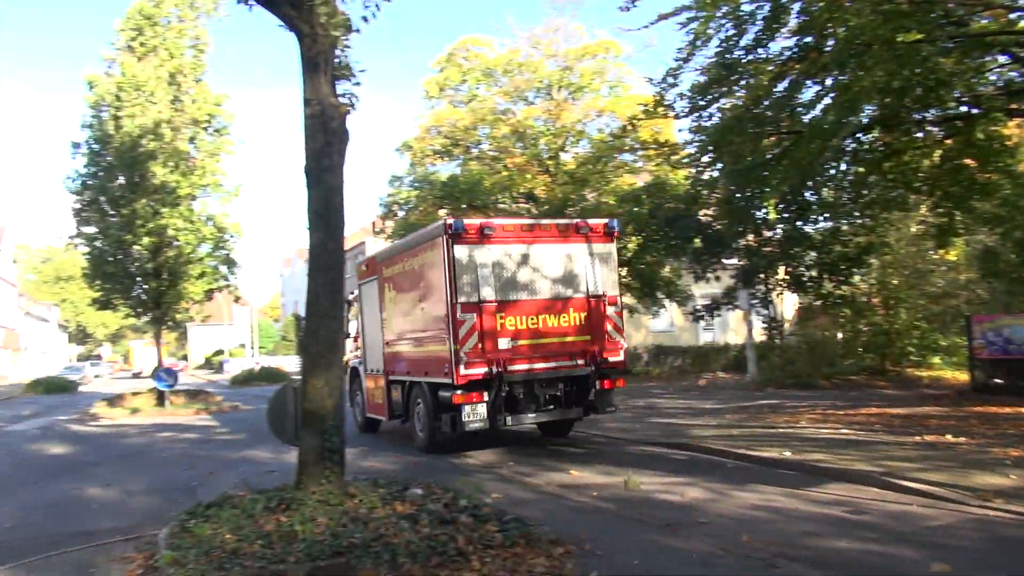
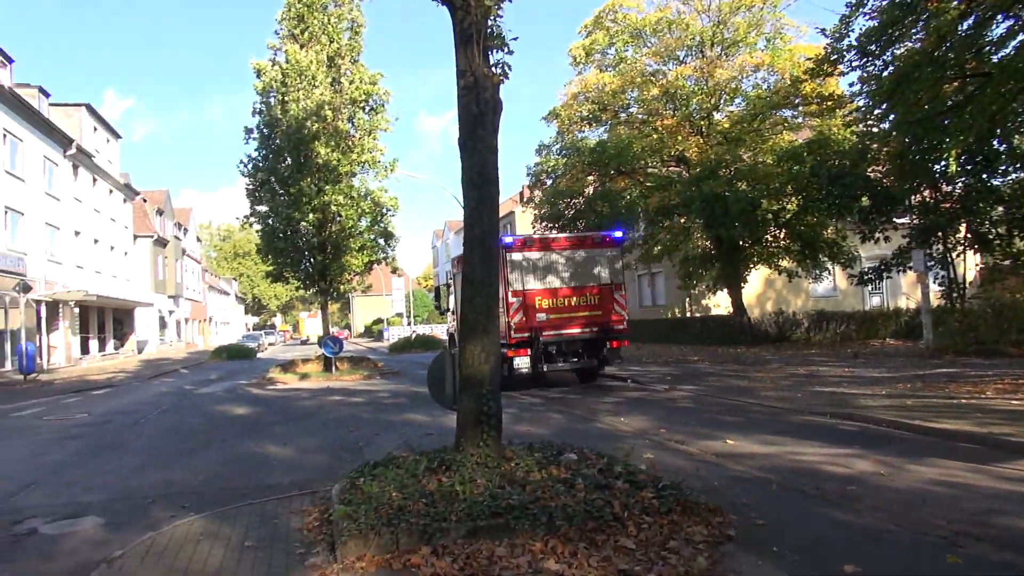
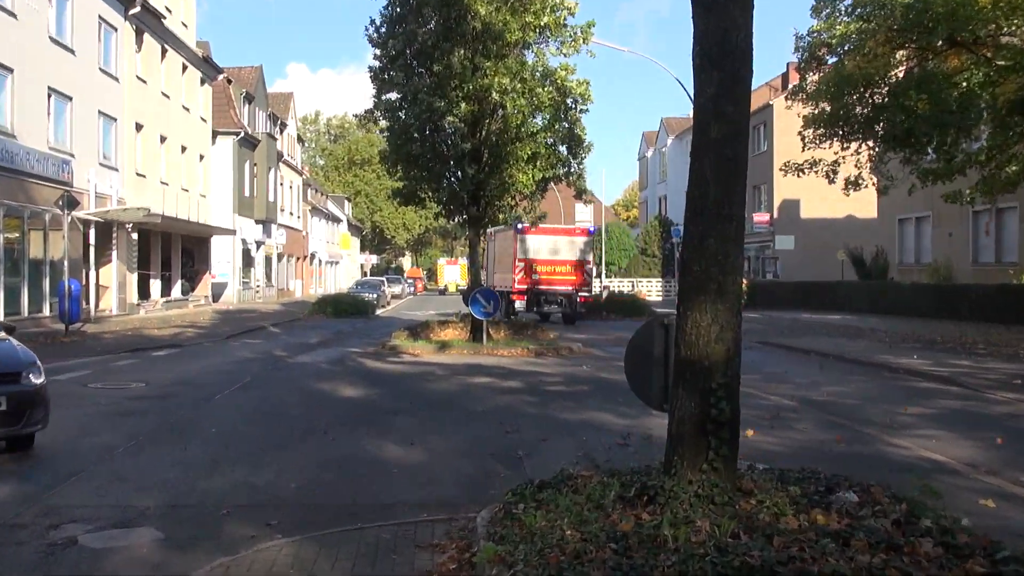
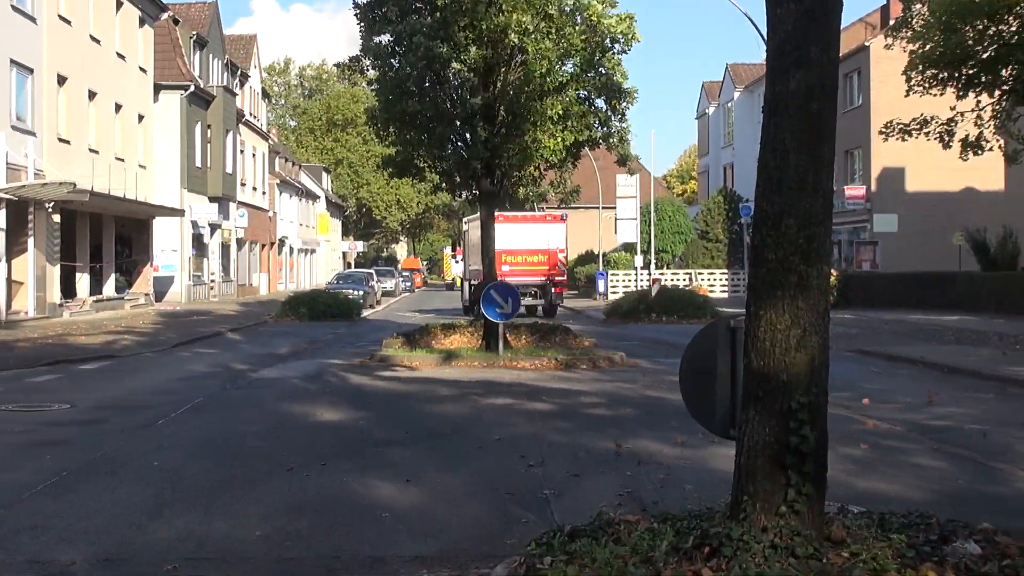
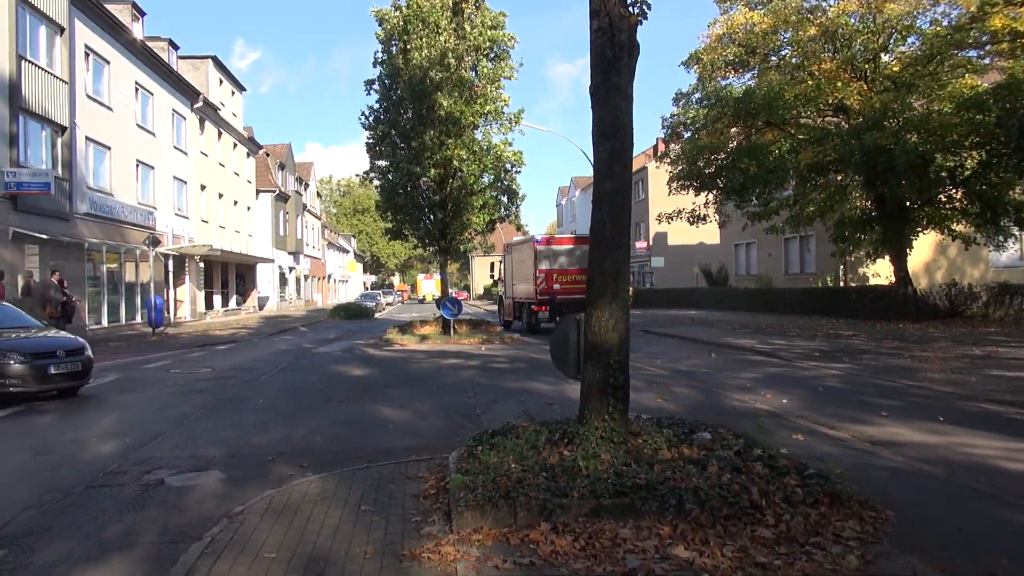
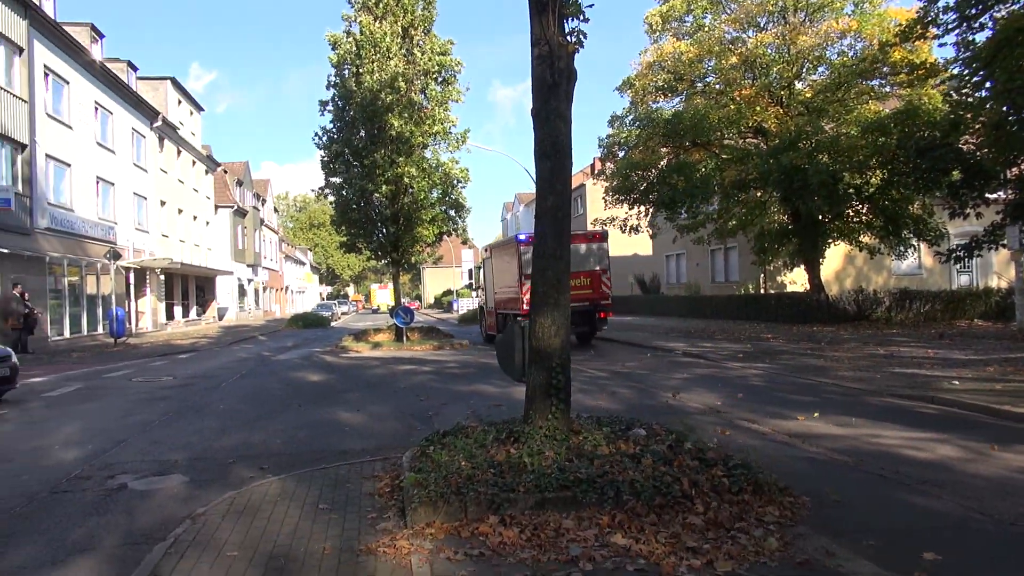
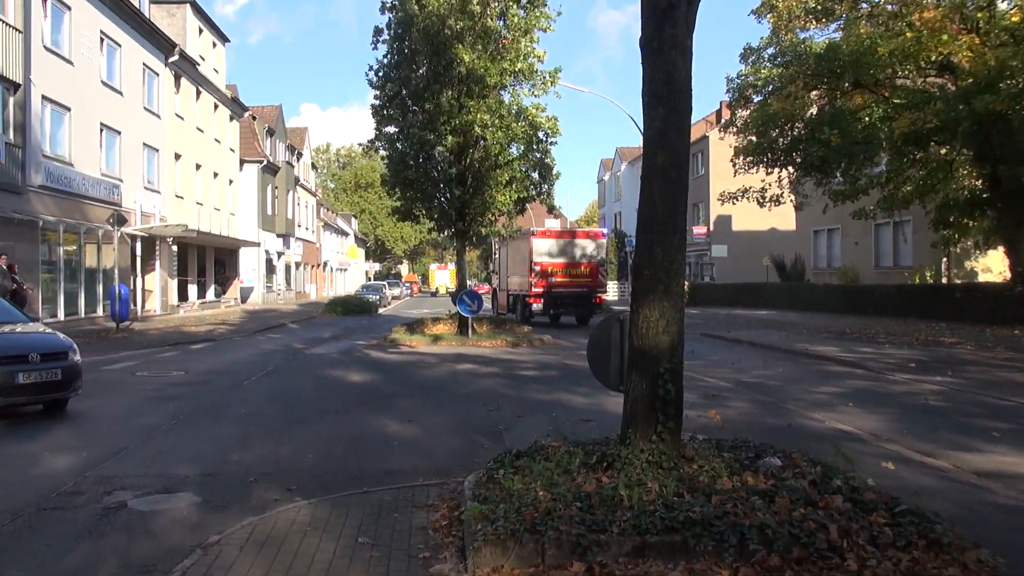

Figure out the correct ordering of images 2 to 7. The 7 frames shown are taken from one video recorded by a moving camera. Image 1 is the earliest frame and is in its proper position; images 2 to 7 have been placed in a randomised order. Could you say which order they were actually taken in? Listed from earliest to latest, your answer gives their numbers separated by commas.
2, 6, 5, 7, 3, 4
